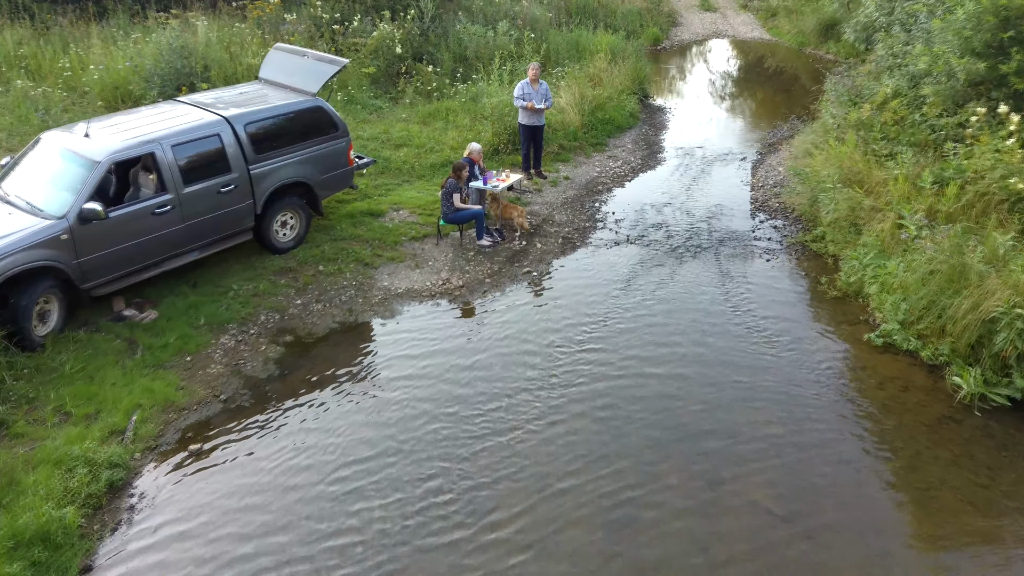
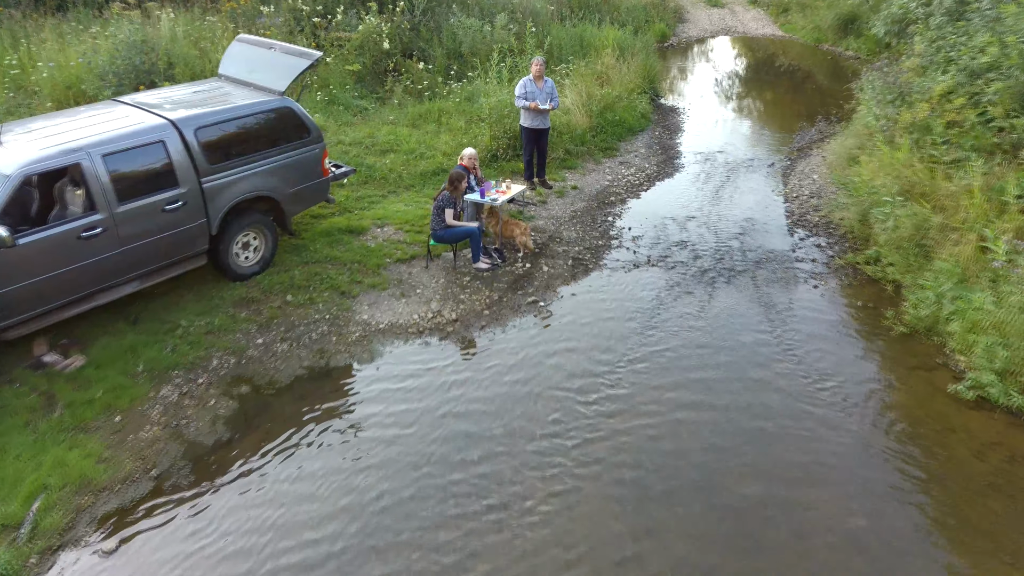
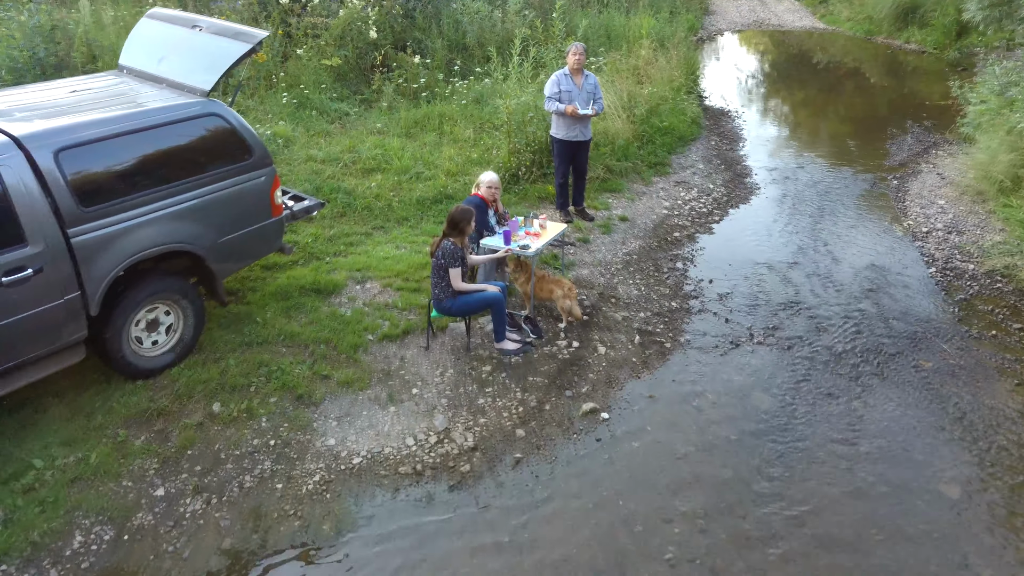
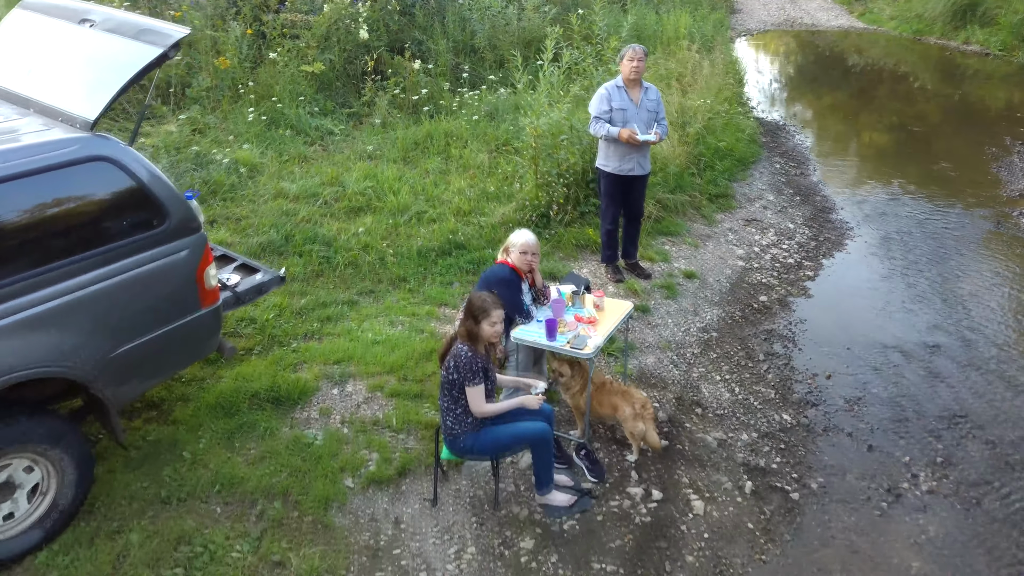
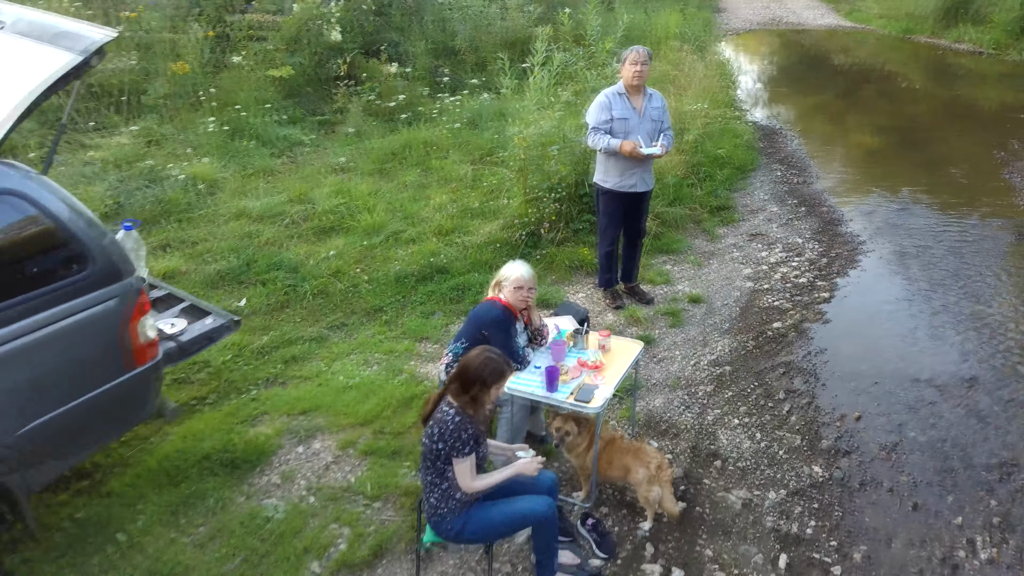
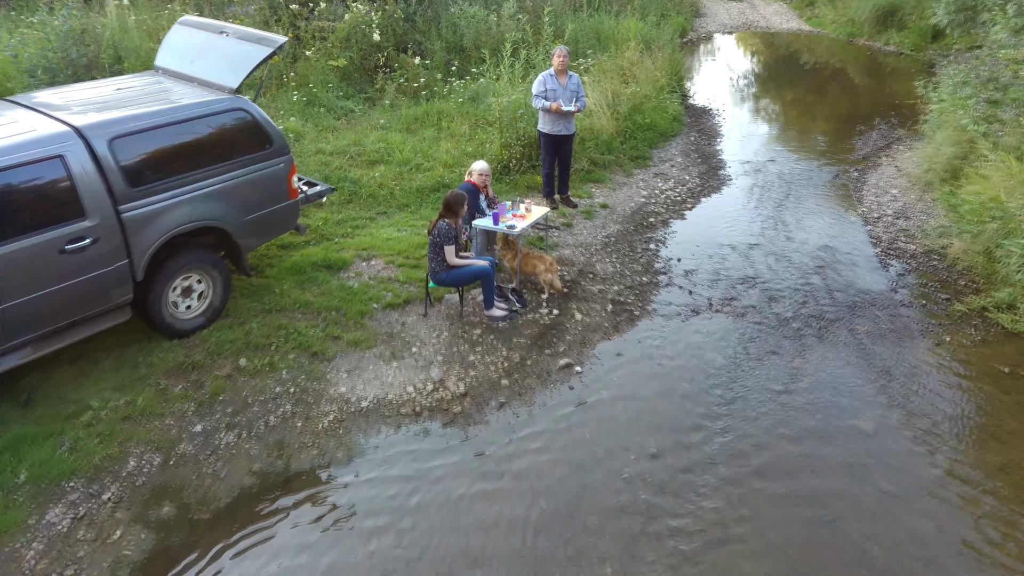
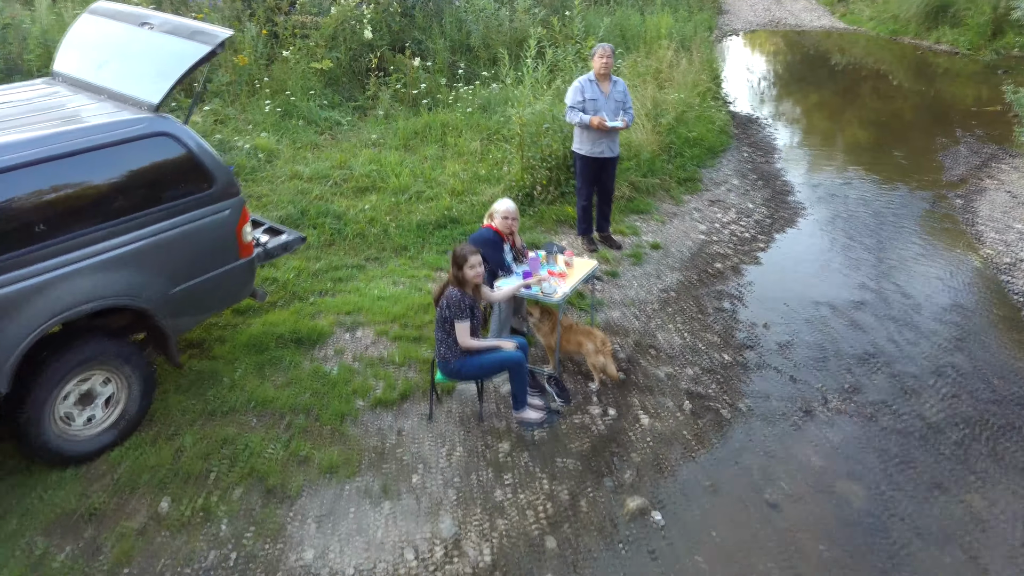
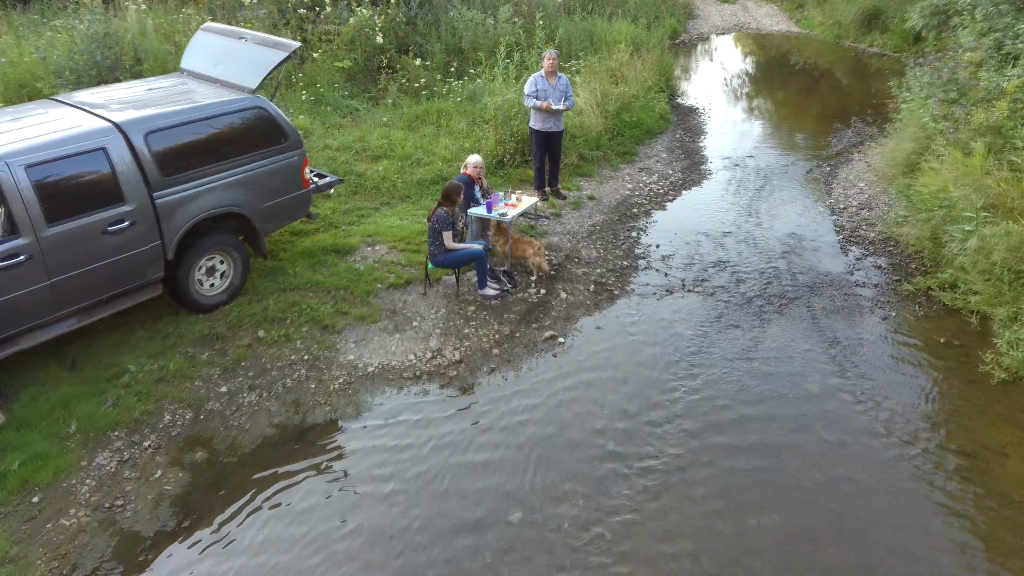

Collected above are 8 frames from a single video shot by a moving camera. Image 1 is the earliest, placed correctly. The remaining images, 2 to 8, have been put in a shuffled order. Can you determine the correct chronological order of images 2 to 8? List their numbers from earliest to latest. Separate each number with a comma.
2, 8, 6, 3, 7, 4, 5
